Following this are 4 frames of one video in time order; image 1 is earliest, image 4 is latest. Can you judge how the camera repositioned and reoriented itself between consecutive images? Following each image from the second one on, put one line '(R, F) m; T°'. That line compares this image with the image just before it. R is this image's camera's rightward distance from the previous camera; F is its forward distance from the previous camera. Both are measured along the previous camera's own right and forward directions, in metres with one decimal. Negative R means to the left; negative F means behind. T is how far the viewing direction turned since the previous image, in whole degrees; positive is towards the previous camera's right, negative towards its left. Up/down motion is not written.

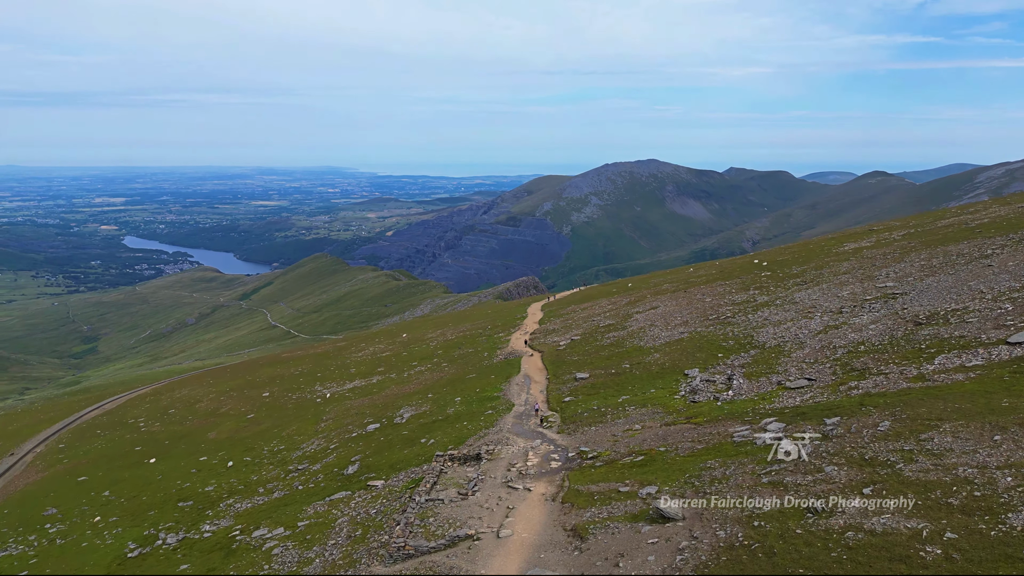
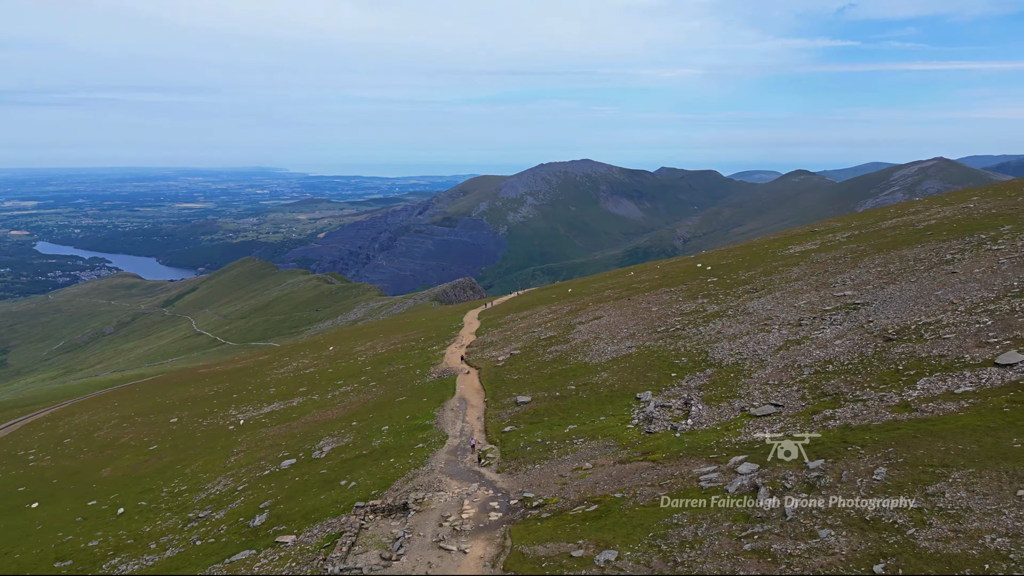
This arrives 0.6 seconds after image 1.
(+0.3, +4.9) m; +5°
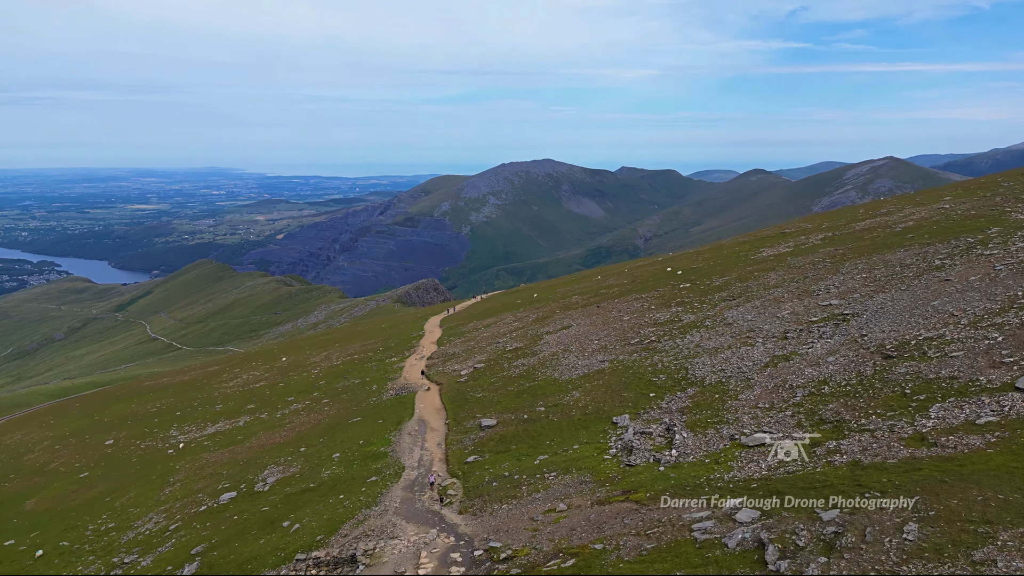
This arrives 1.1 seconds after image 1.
(+0.1, +3.9) m; +3°
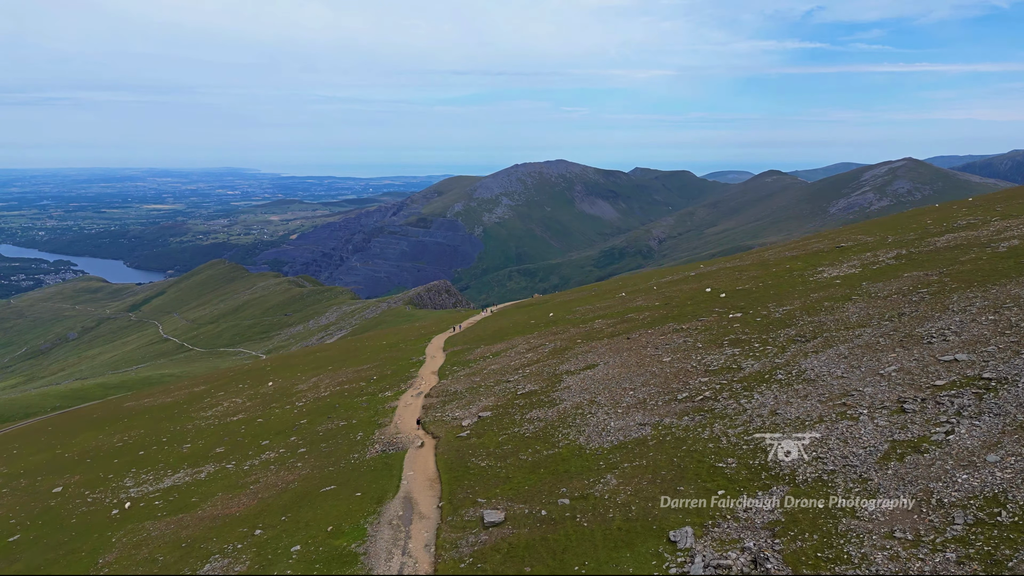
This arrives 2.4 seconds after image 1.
(-0.1, +10.3) m; -1°
